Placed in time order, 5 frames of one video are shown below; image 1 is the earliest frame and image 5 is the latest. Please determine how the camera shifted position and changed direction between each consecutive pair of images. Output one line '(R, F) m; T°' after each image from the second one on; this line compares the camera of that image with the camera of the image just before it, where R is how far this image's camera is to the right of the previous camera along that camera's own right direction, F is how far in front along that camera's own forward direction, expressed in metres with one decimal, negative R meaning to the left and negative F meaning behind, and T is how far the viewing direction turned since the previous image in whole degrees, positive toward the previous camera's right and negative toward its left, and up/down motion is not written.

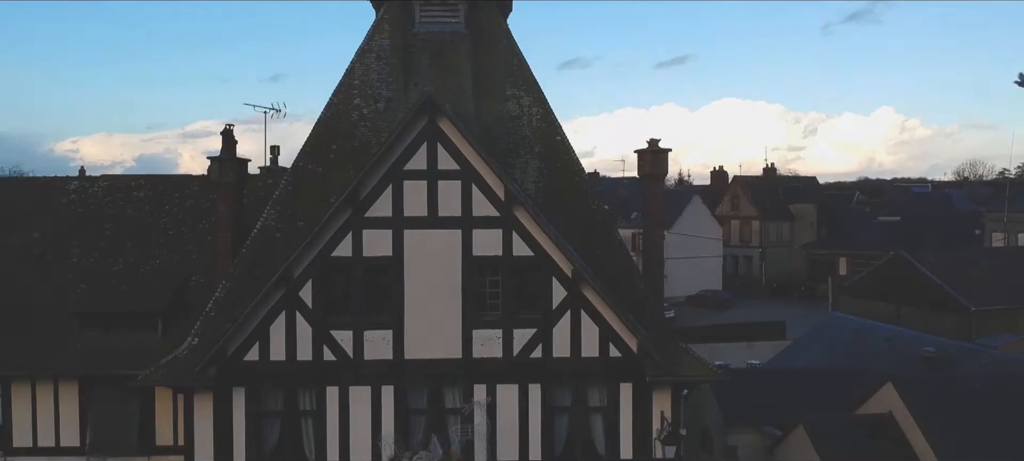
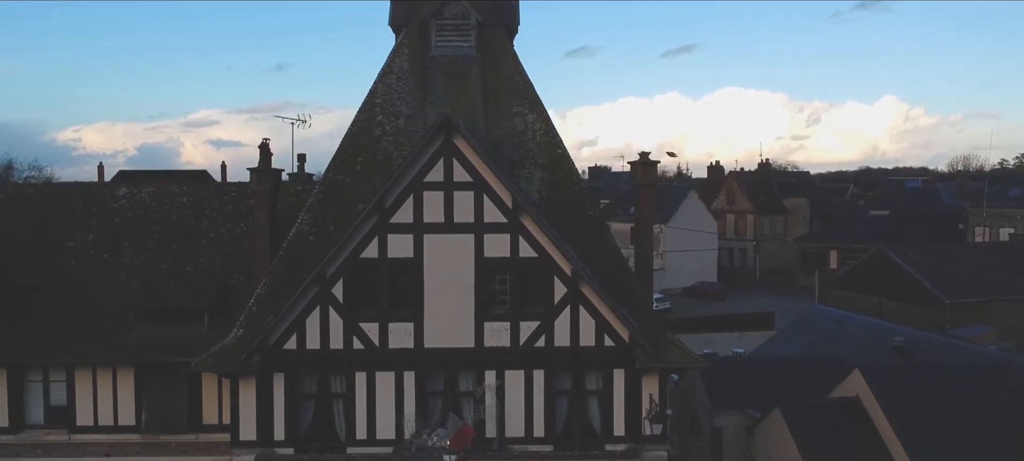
(-0.1, -1.7) m; 0°
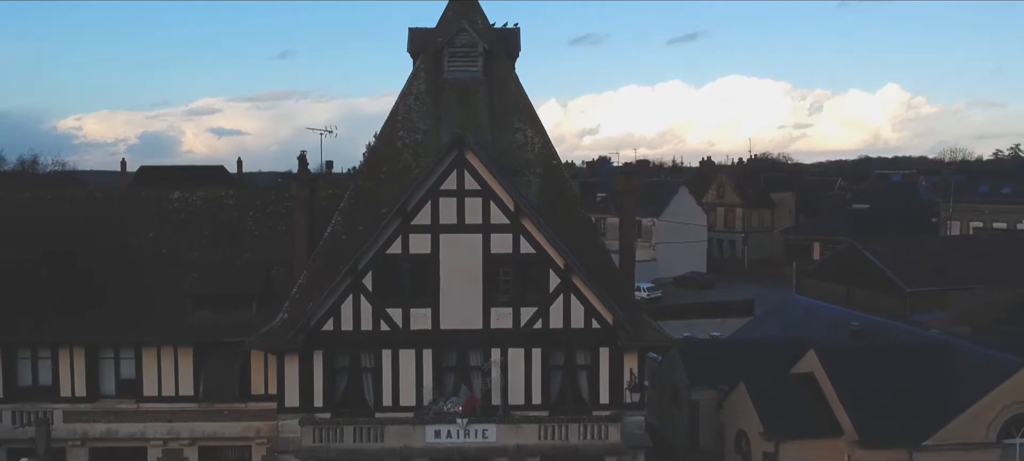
(0.0, -2.7) m; 0°
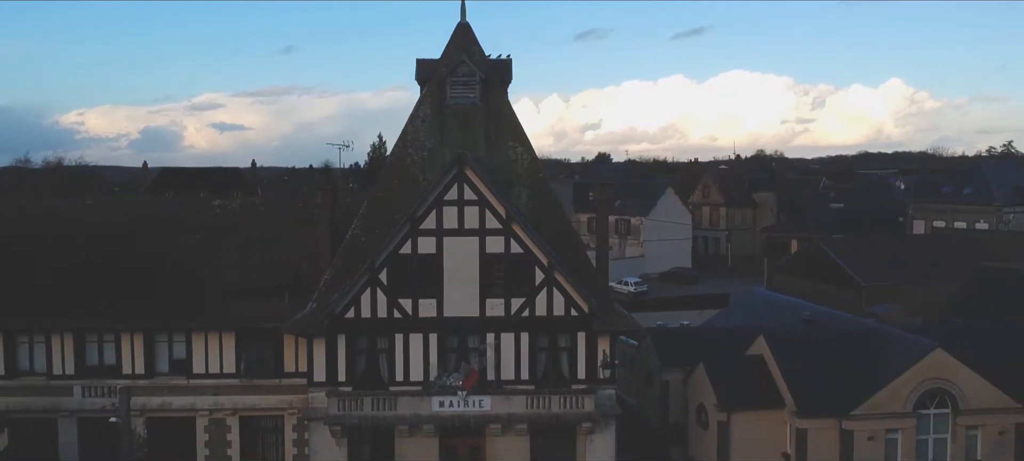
(+0.3, -3.4) m; 0°
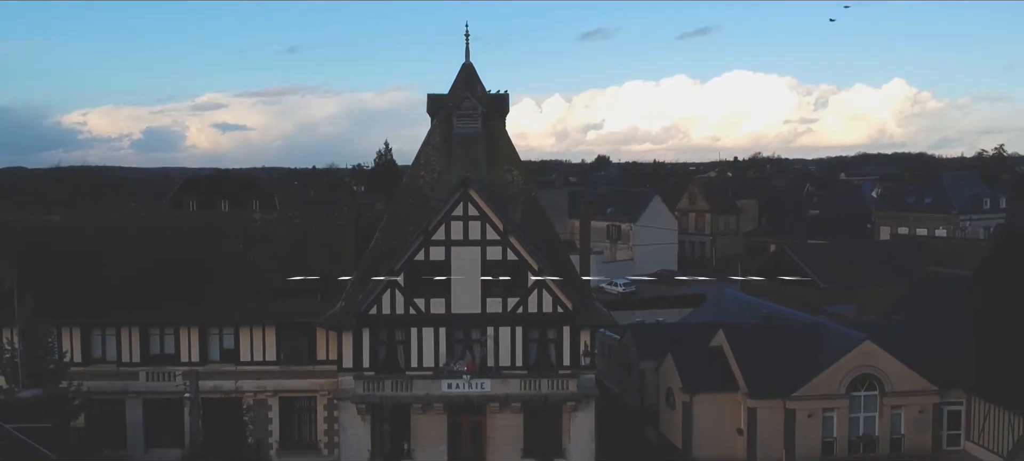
(+0.2, -4.1) m; 0°
